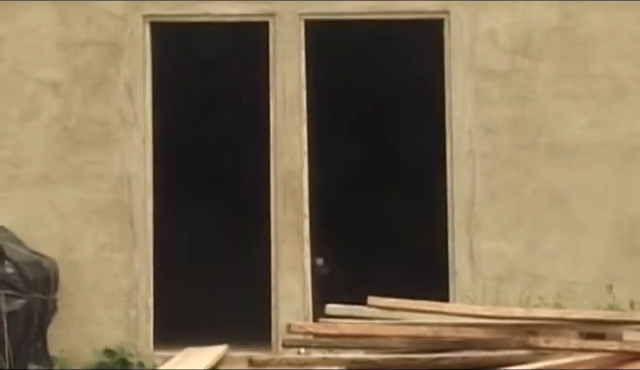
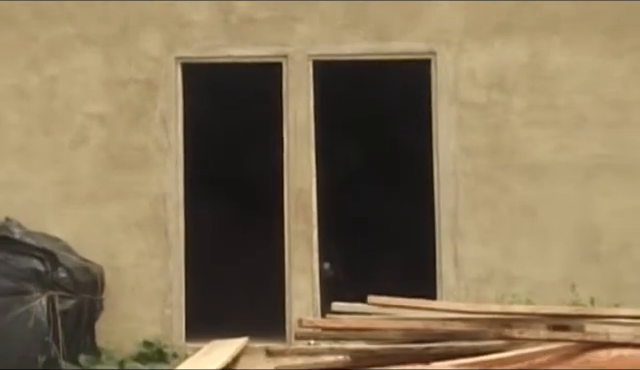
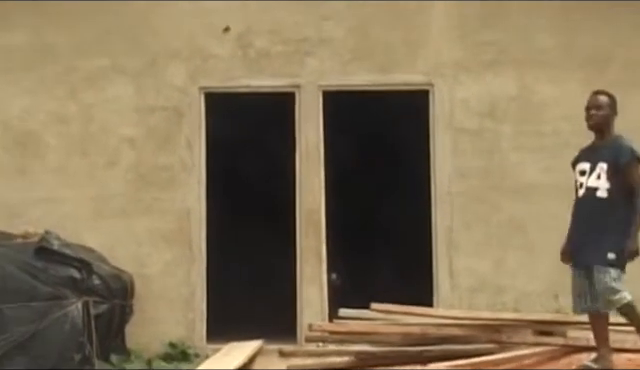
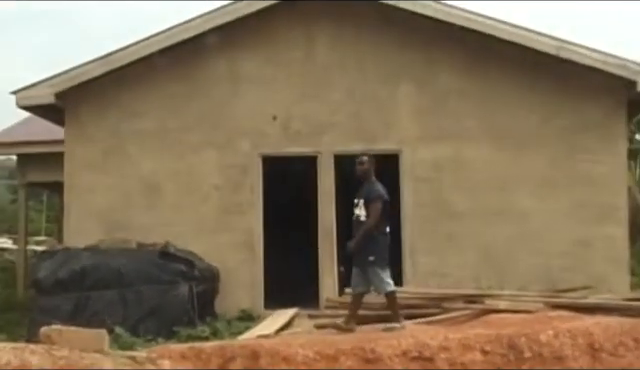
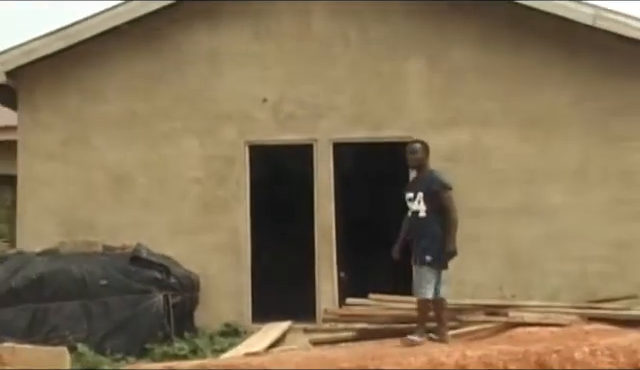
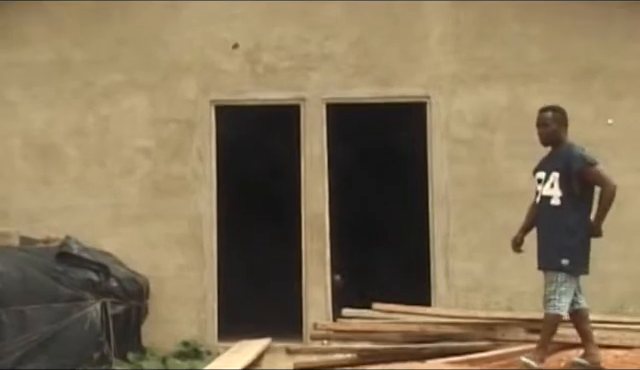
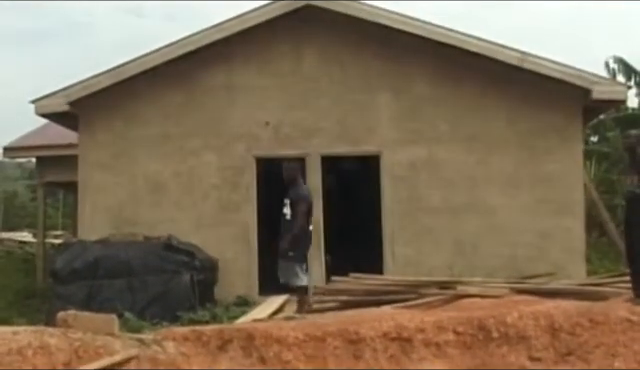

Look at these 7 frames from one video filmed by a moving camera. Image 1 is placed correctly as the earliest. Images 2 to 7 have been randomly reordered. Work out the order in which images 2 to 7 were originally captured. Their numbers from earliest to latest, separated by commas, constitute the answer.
2, 3, 6, 5, 4, 7
